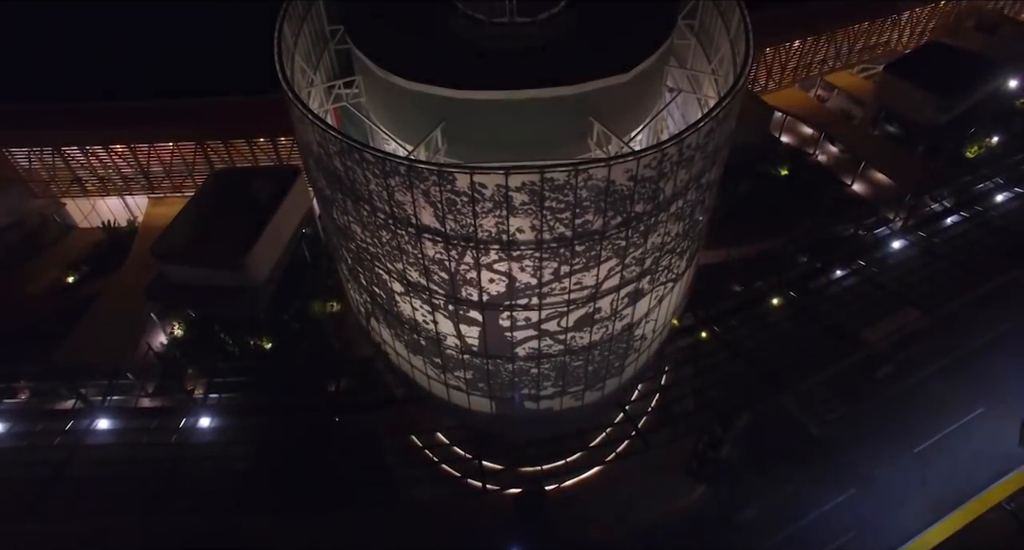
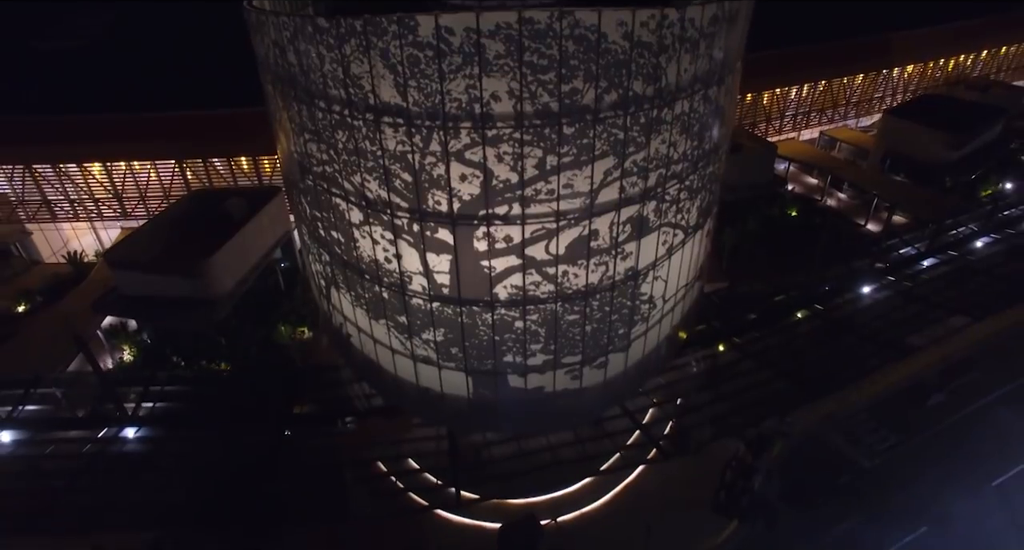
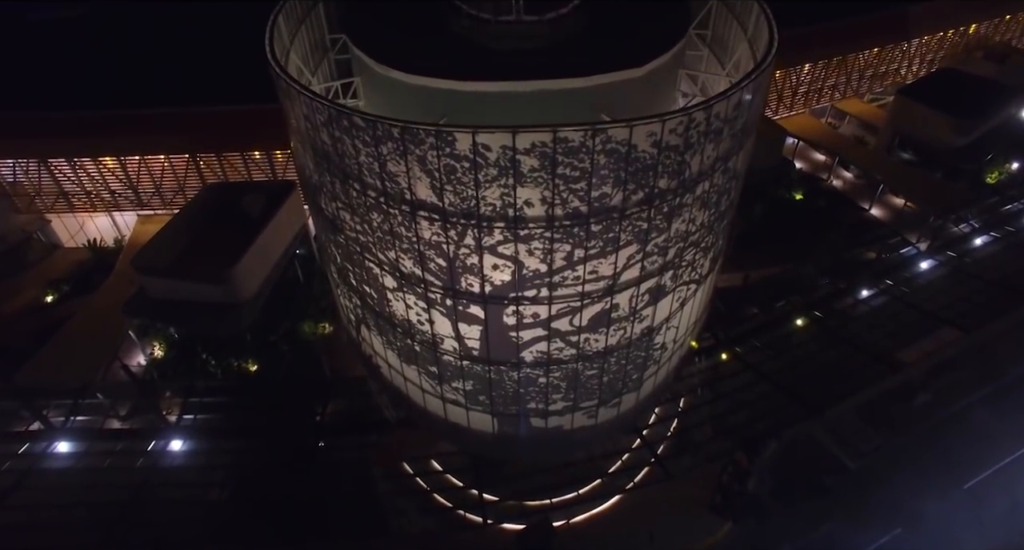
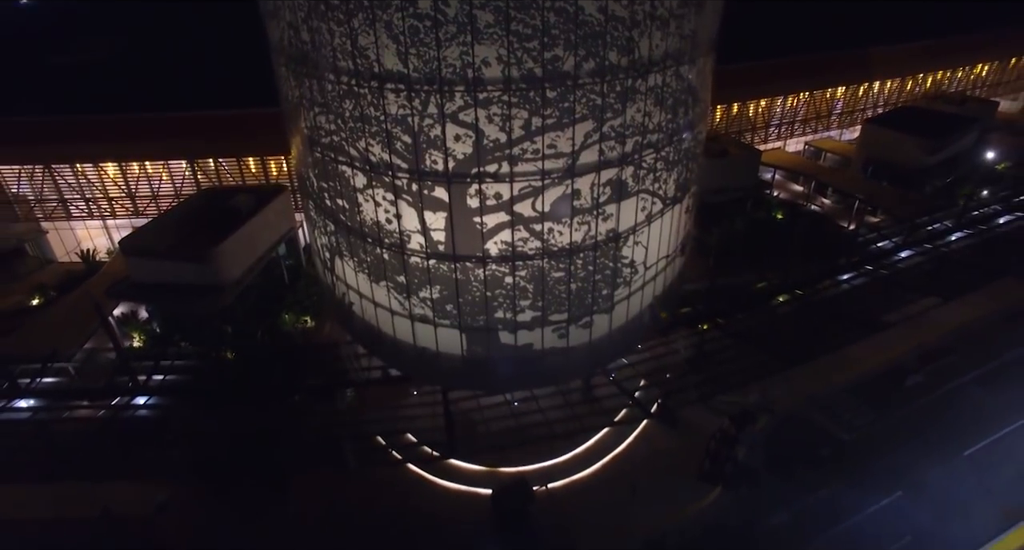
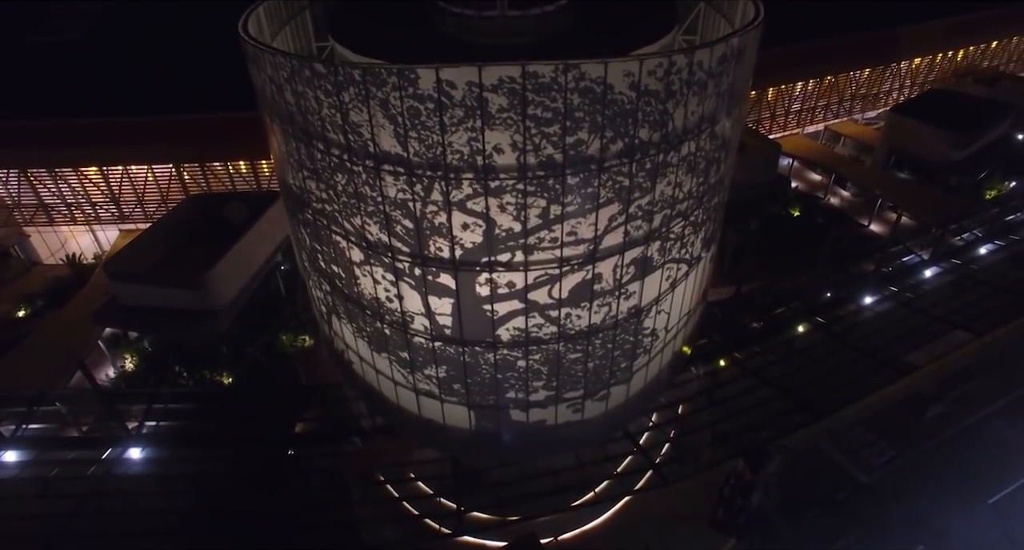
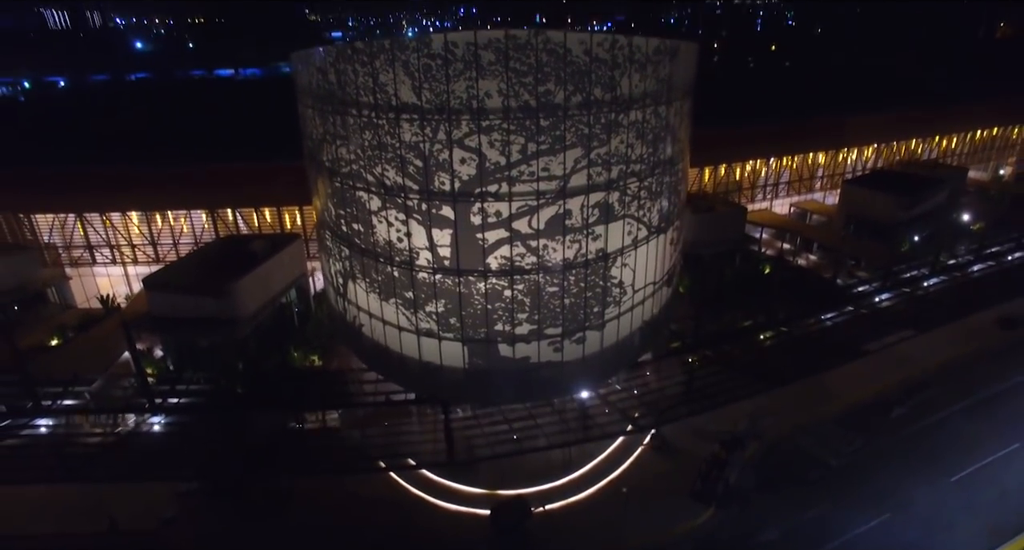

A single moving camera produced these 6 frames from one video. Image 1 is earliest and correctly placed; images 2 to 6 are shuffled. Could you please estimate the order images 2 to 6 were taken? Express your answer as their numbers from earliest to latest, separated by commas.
3, 5, 2, 4, 6
